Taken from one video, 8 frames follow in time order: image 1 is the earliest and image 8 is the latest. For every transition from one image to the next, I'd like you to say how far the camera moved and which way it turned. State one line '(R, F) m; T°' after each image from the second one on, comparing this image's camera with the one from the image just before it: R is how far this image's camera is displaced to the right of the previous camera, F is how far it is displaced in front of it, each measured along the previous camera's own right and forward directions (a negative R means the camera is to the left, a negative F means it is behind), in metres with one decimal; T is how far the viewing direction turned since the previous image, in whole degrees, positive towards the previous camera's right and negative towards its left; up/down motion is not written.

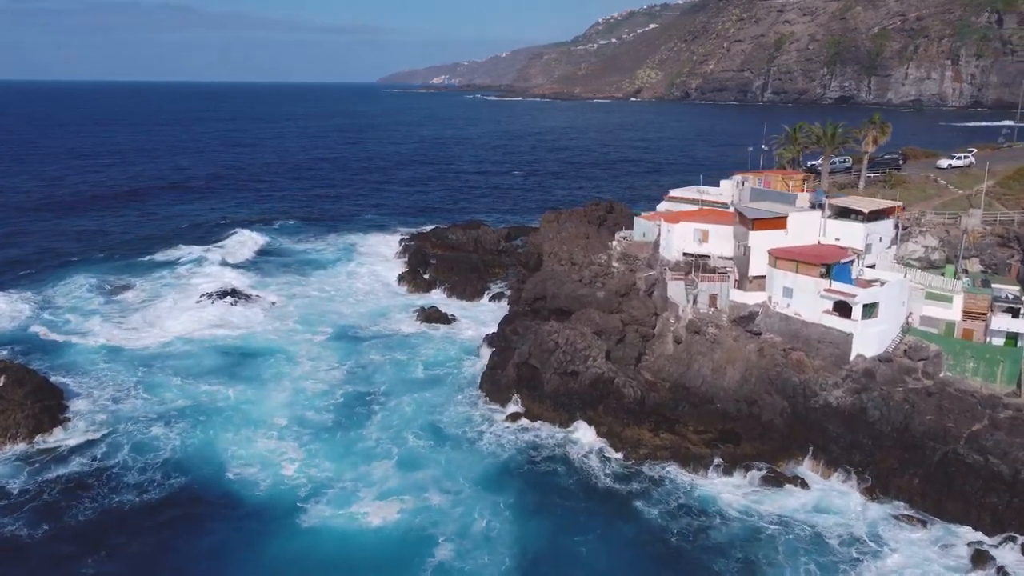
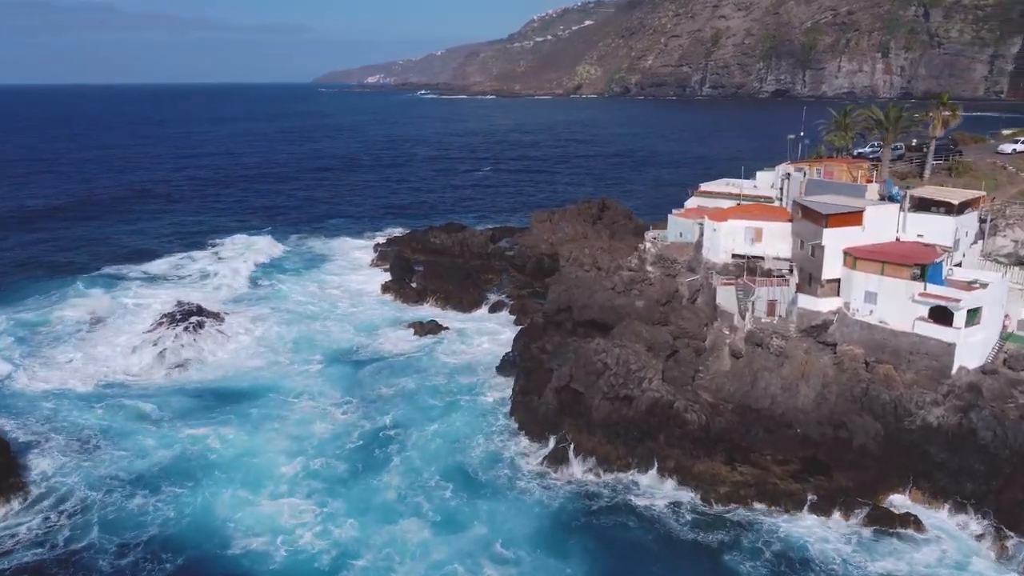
(-3.5, +5.0) m; +4°
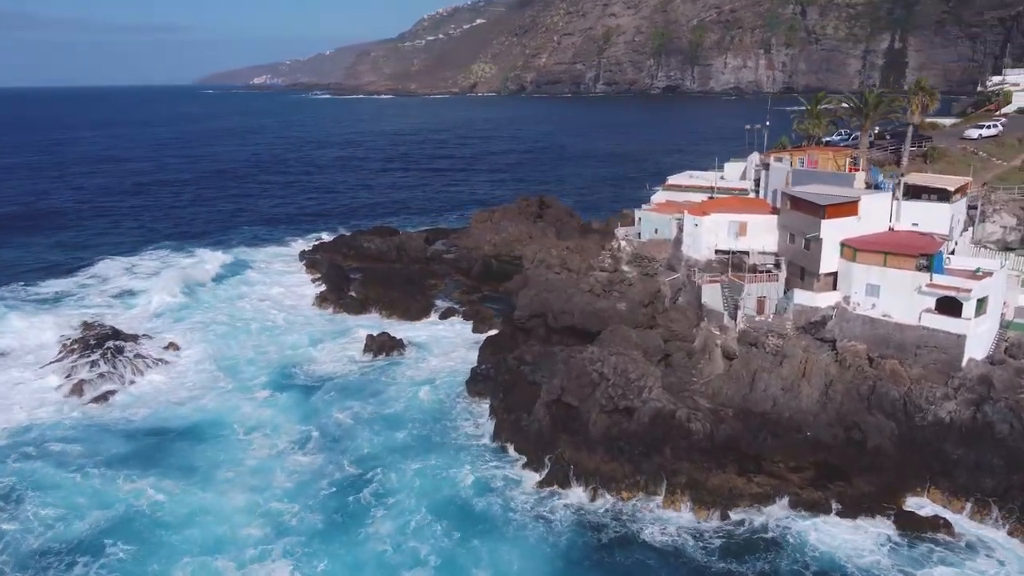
(-2.7, +2.8) m; +7°
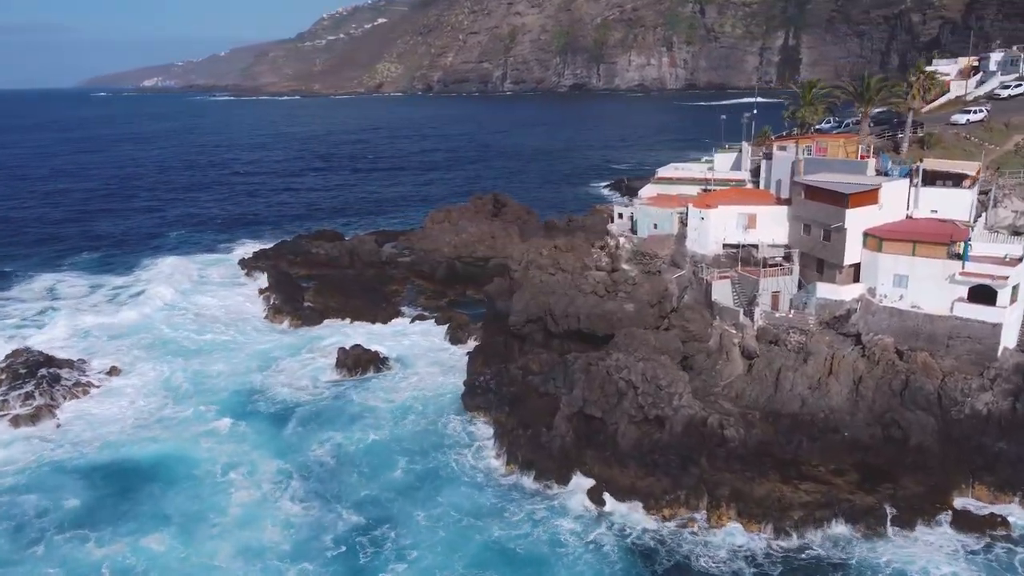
(-3.2, +2.5) m; +6°
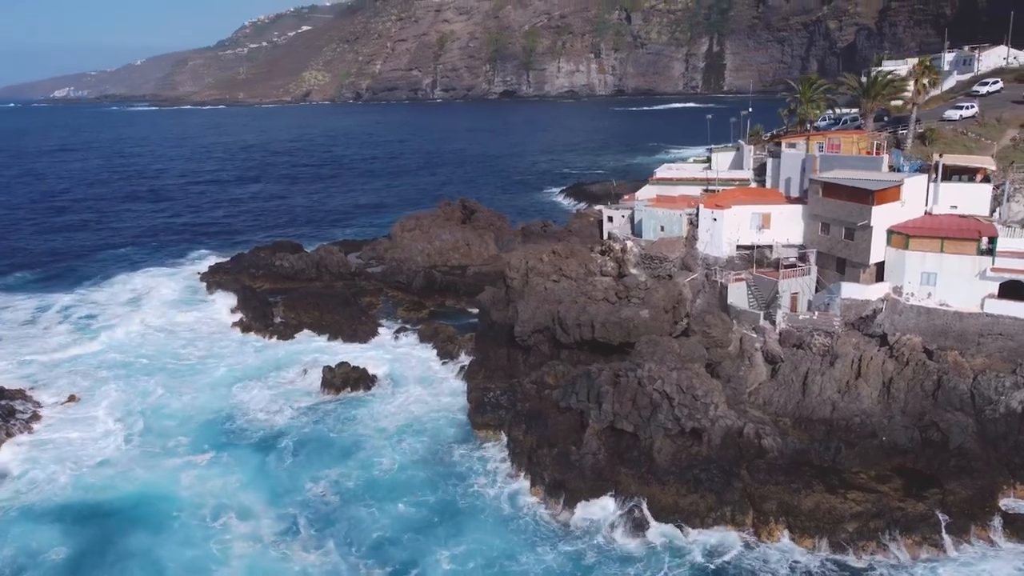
(-2.6, +1.8) m; +5°
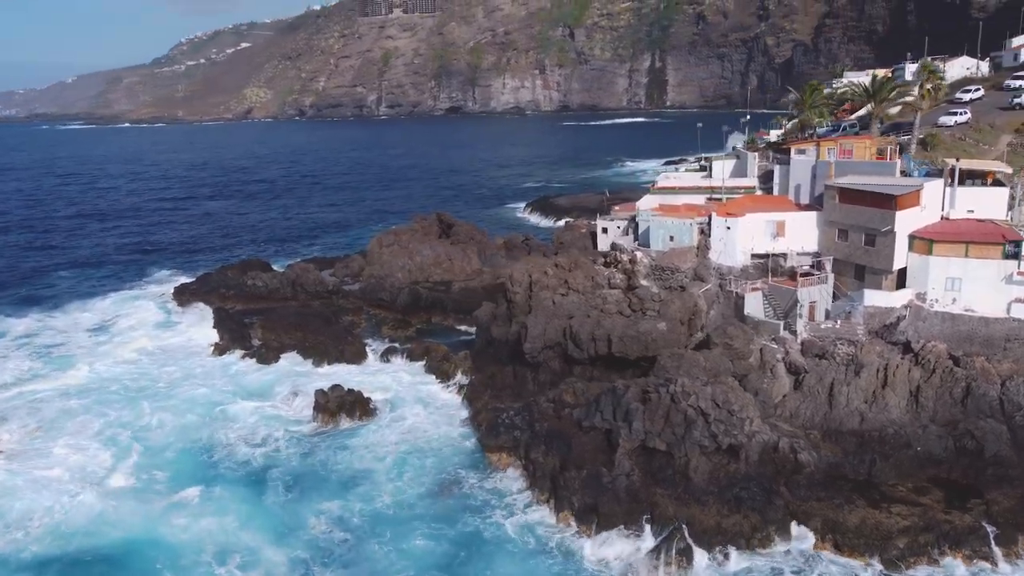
(-2.2, +1.4) m; +4°
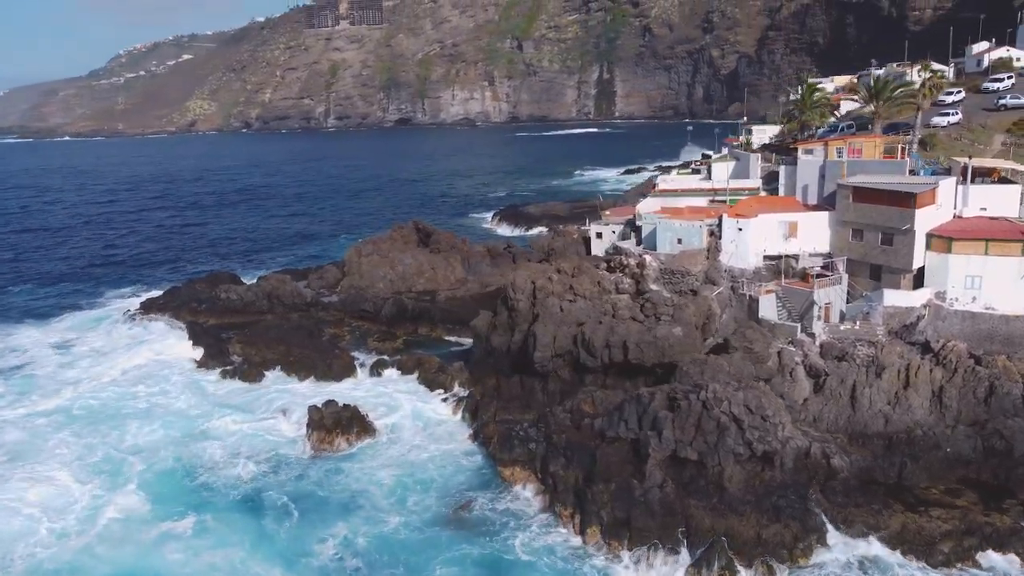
(-1.9, +1.2) m; +4°
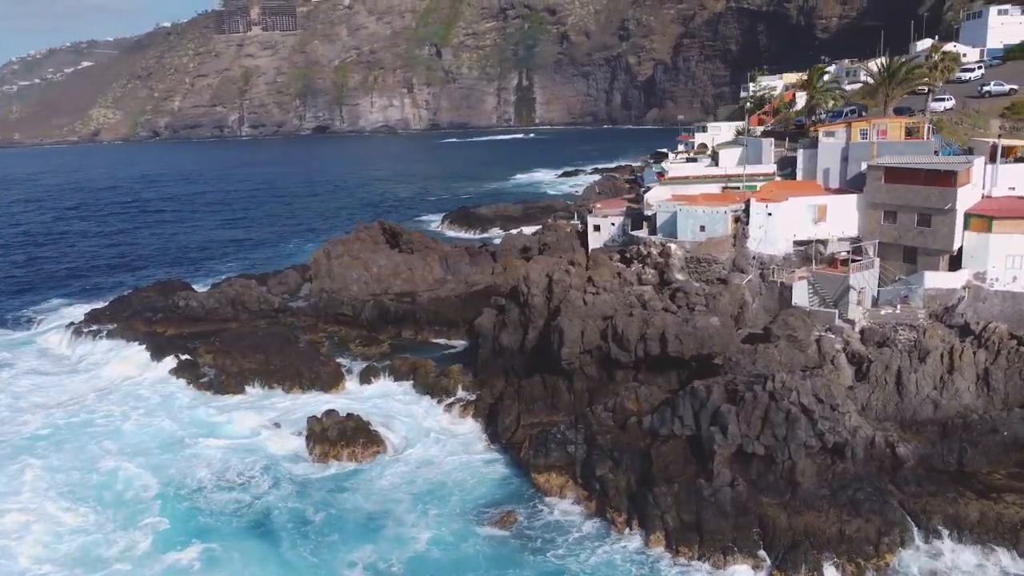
(-3.3, +2.1) m; +6°
